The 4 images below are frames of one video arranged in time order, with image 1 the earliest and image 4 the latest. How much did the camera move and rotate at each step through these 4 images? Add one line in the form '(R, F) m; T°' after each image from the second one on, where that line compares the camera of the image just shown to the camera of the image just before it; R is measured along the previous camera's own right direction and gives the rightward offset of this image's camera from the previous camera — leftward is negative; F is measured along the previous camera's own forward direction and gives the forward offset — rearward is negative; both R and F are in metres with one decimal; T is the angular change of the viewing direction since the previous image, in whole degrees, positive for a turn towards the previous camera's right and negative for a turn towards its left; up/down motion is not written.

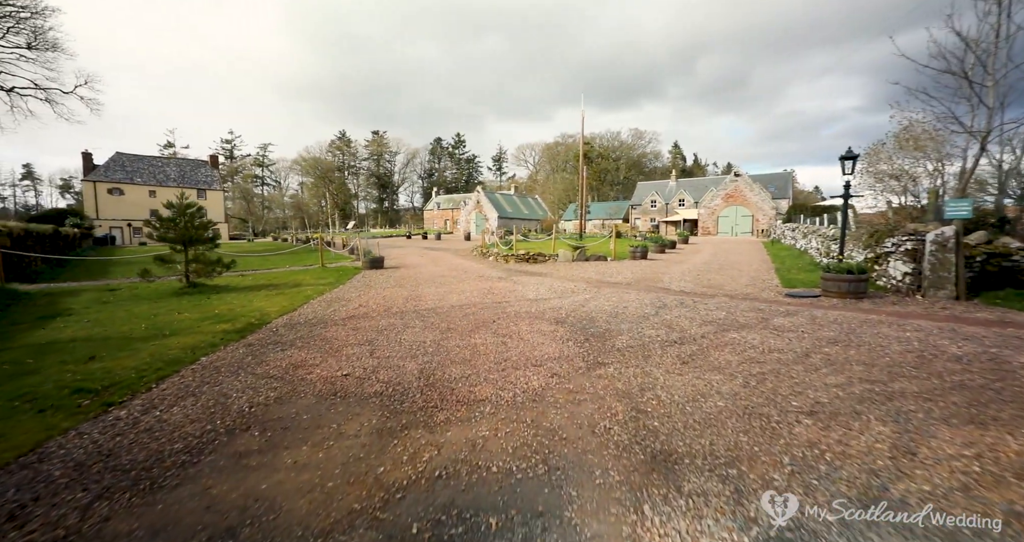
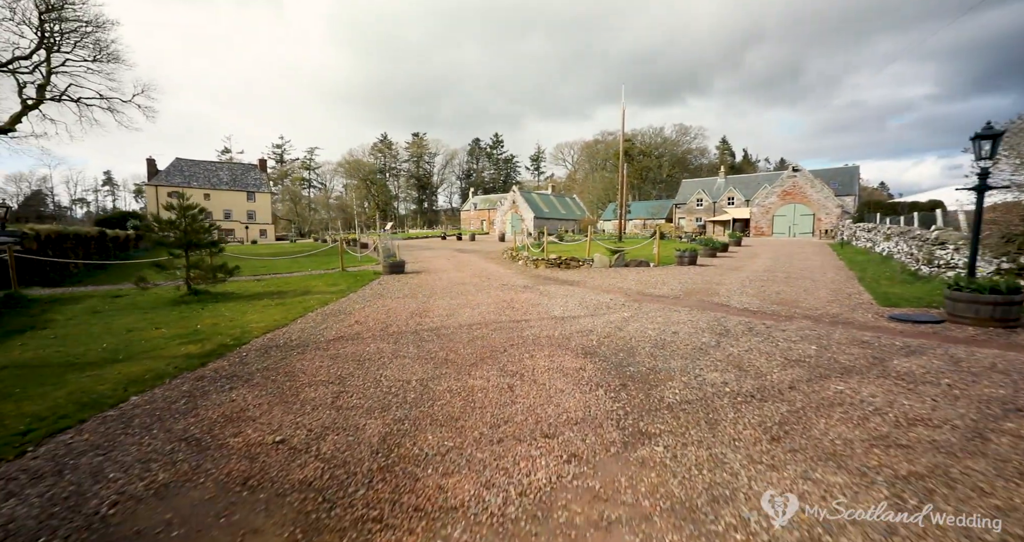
(+0.3, +1.7) m; -5°
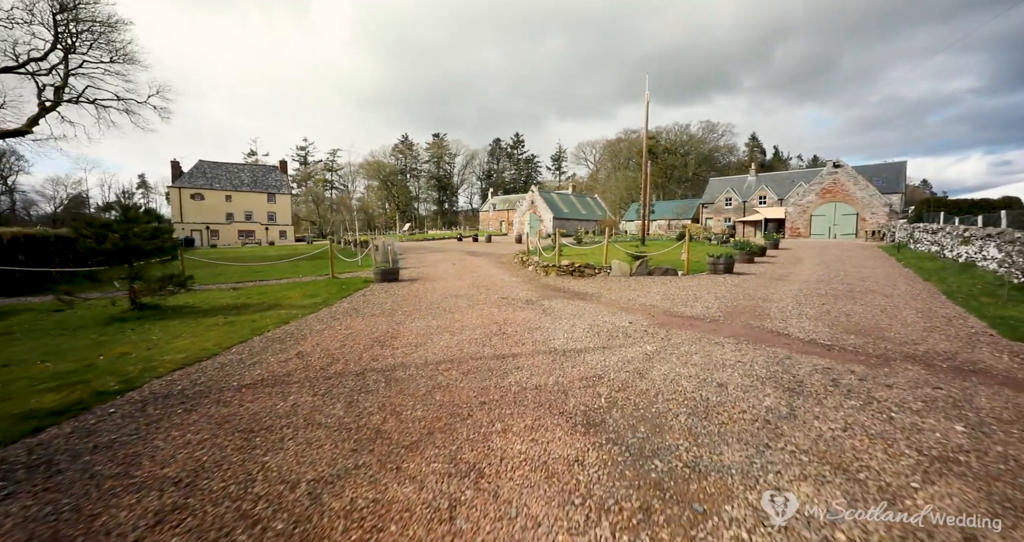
(+0.5, +2.0) m; -3°
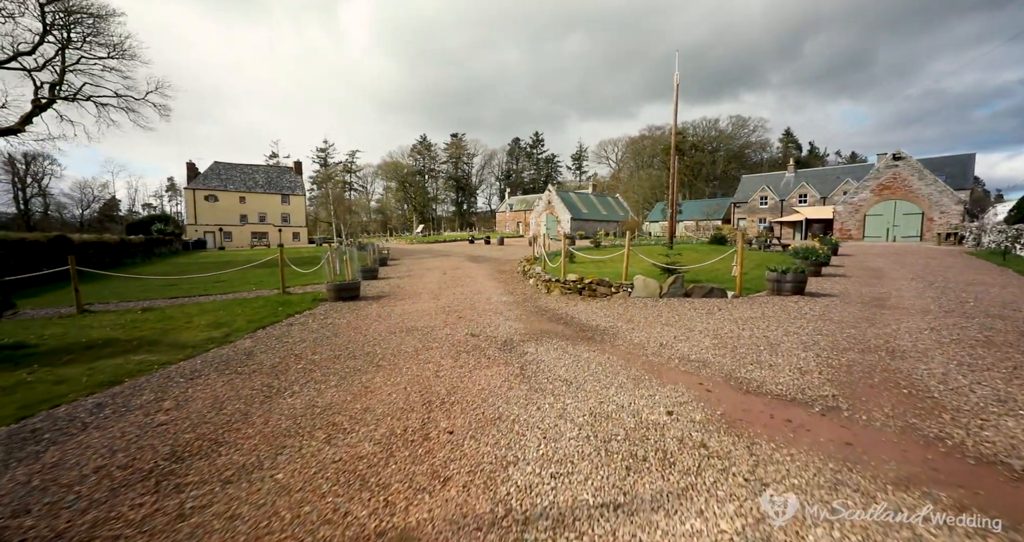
(+0.8, +3.7) m; -3°
